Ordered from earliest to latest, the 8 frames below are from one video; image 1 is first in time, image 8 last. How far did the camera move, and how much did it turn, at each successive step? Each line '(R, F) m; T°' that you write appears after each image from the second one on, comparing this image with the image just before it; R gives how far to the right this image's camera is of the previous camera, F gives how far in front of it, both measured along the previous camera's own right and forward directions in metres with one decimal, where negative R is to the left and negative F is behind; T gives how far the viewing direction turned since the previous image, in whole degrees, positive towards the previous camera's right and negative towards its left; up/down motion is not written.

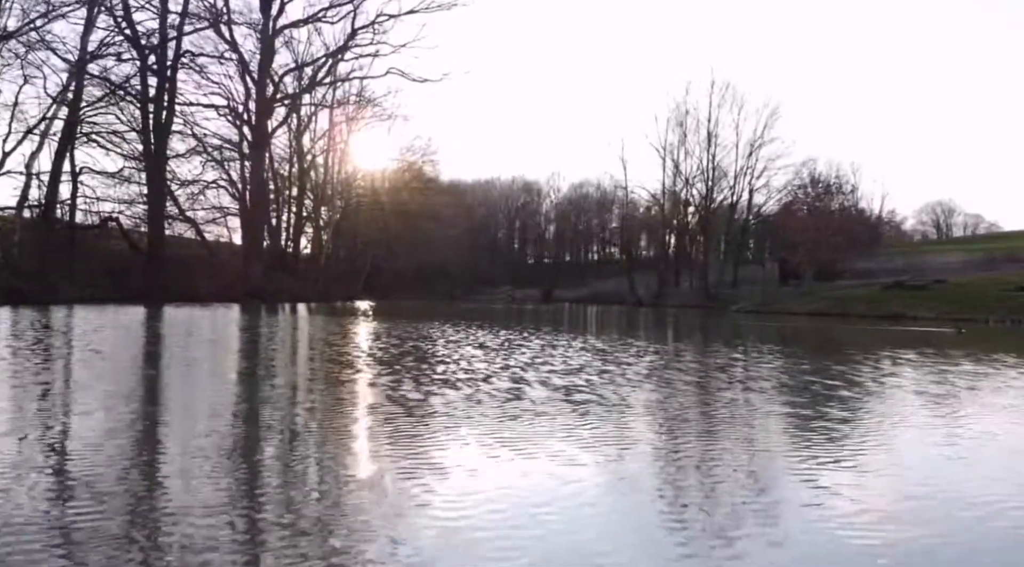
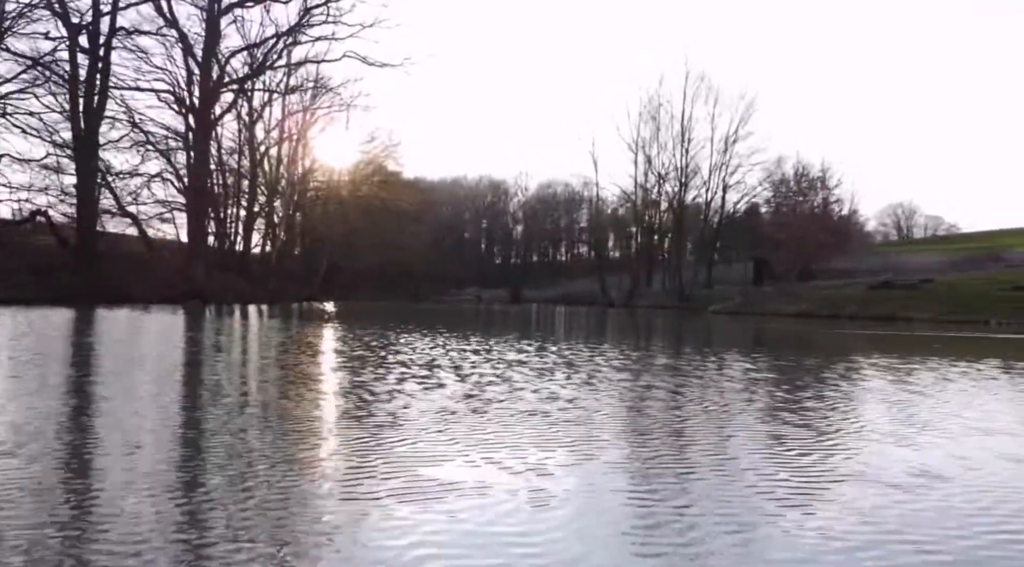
(+0.2, +0.9) m; +1°
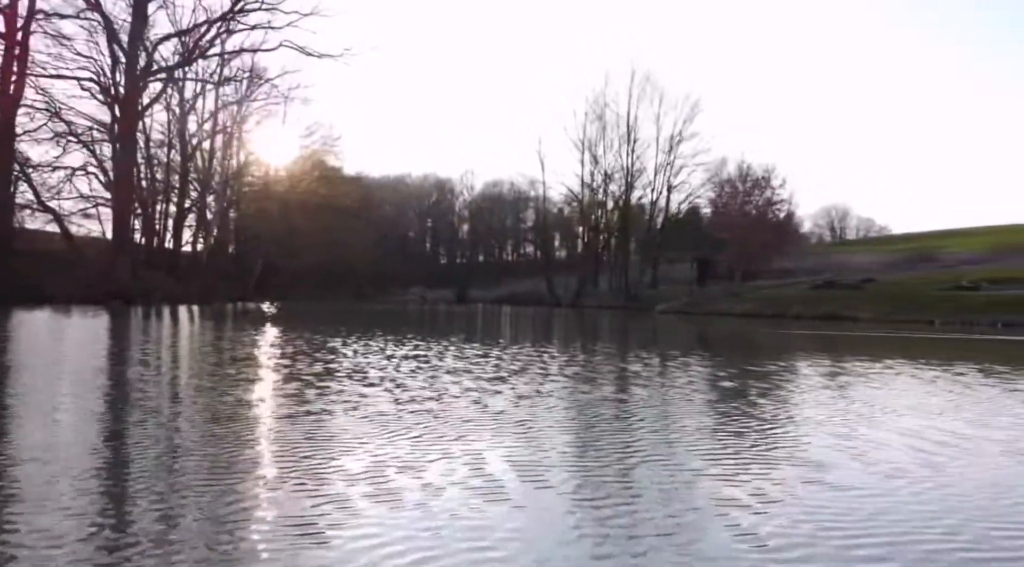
(0.0, +0.3) m; +4°
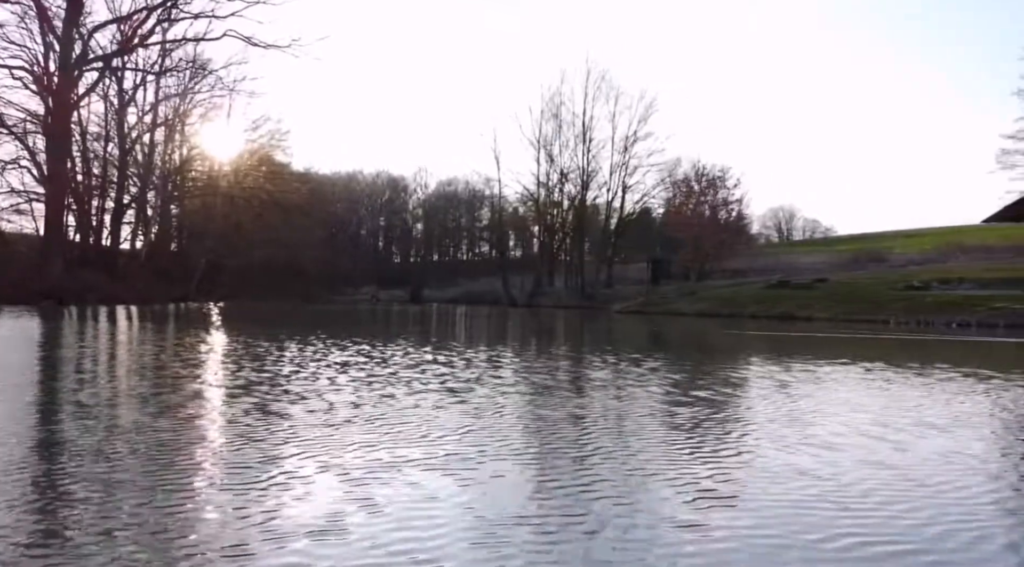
(0.0, +0.3) m; +3°
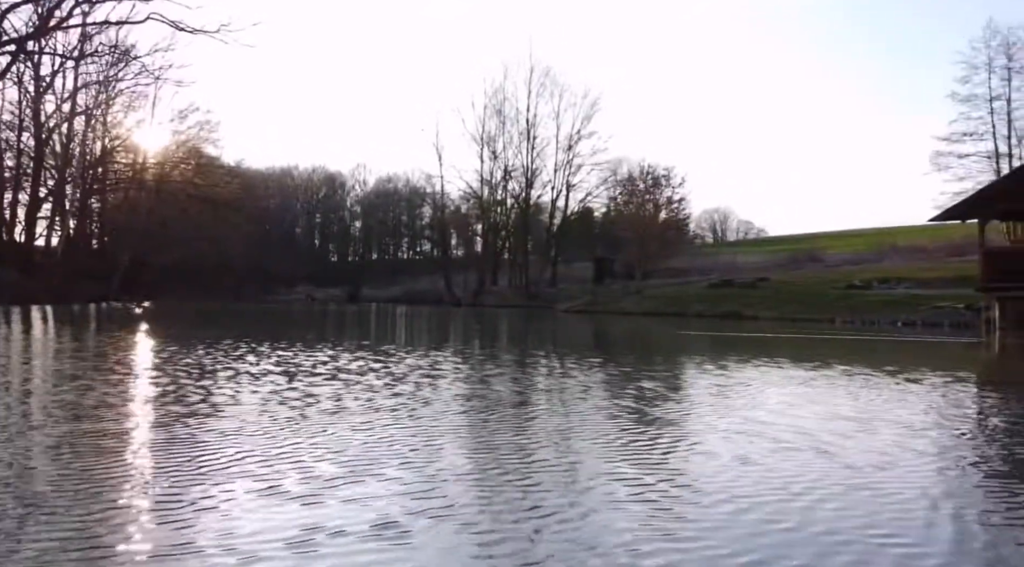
(0.0, +0.3) m; +4°
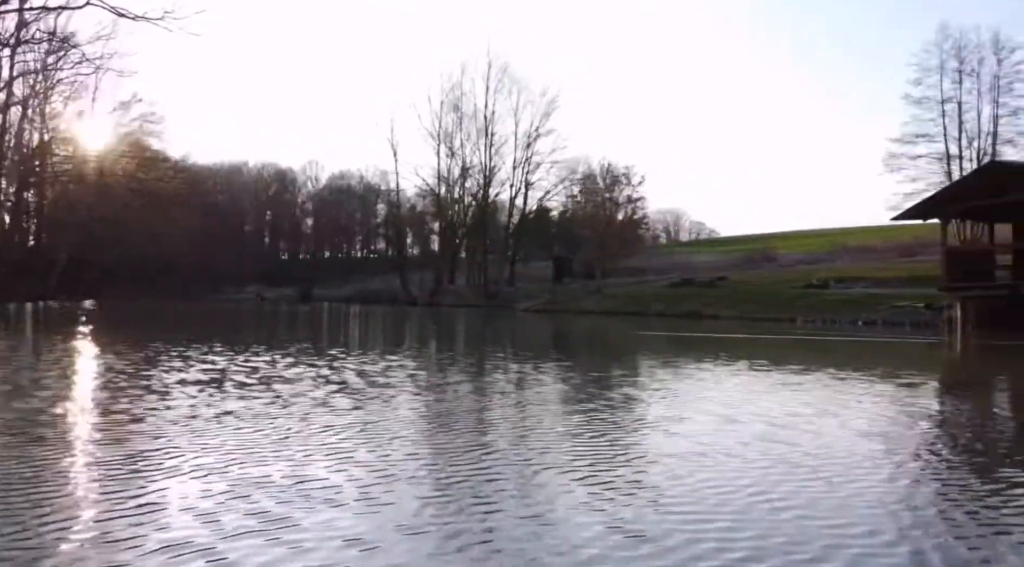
(0.0, +0.2) m; +3°
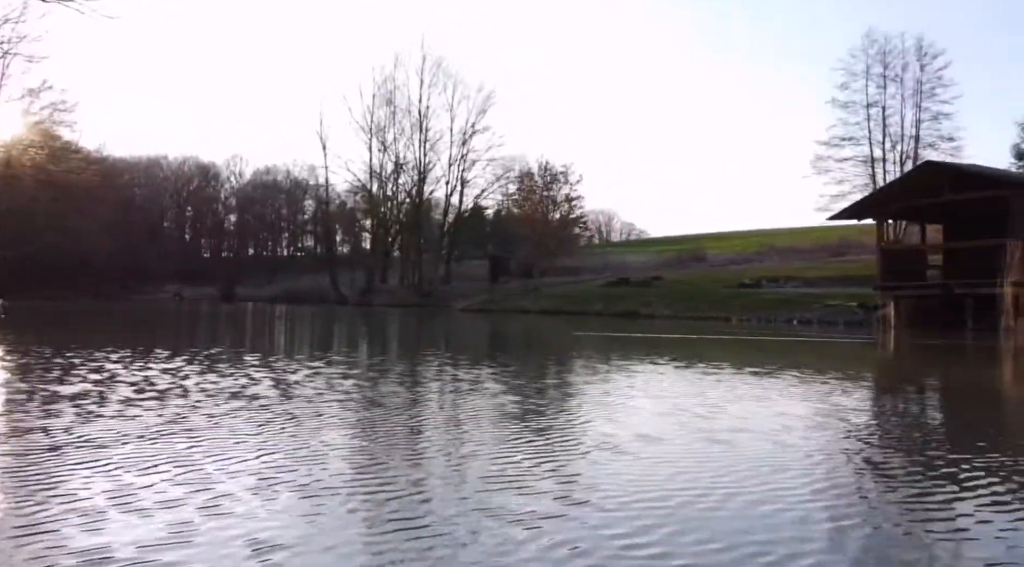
(0.0, +0.2) m; +4°
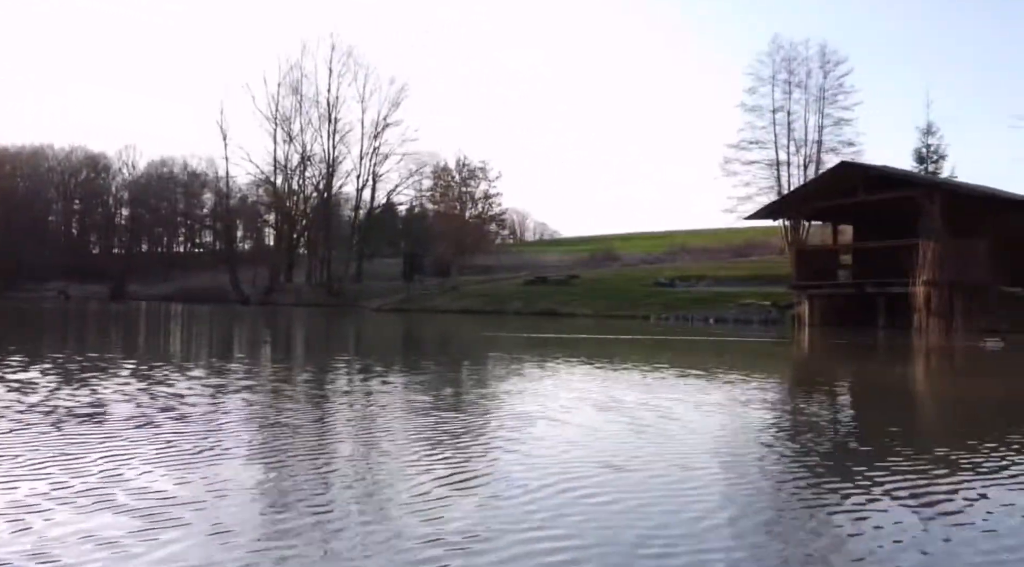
(0.0, +0.3) m; +6°
